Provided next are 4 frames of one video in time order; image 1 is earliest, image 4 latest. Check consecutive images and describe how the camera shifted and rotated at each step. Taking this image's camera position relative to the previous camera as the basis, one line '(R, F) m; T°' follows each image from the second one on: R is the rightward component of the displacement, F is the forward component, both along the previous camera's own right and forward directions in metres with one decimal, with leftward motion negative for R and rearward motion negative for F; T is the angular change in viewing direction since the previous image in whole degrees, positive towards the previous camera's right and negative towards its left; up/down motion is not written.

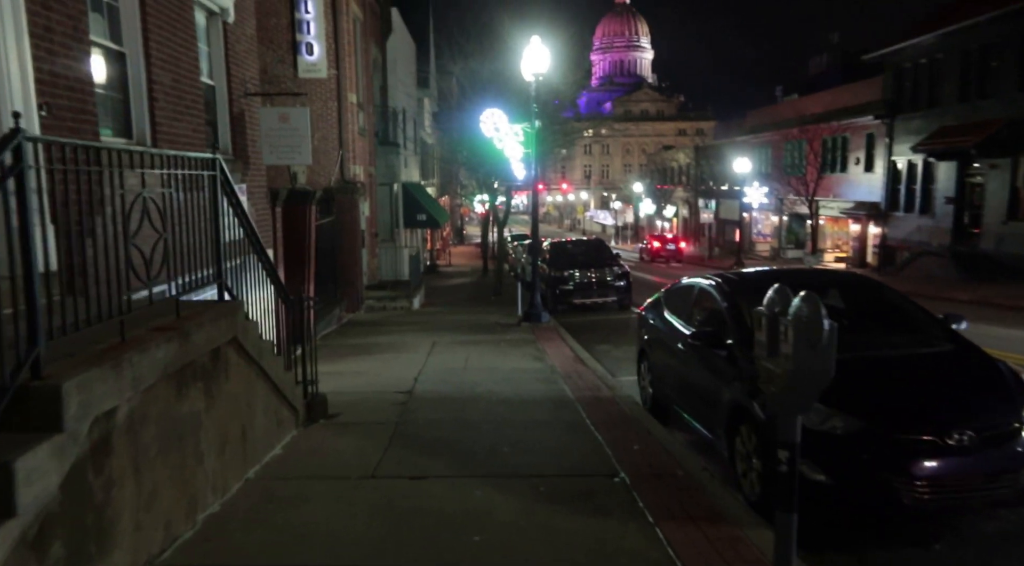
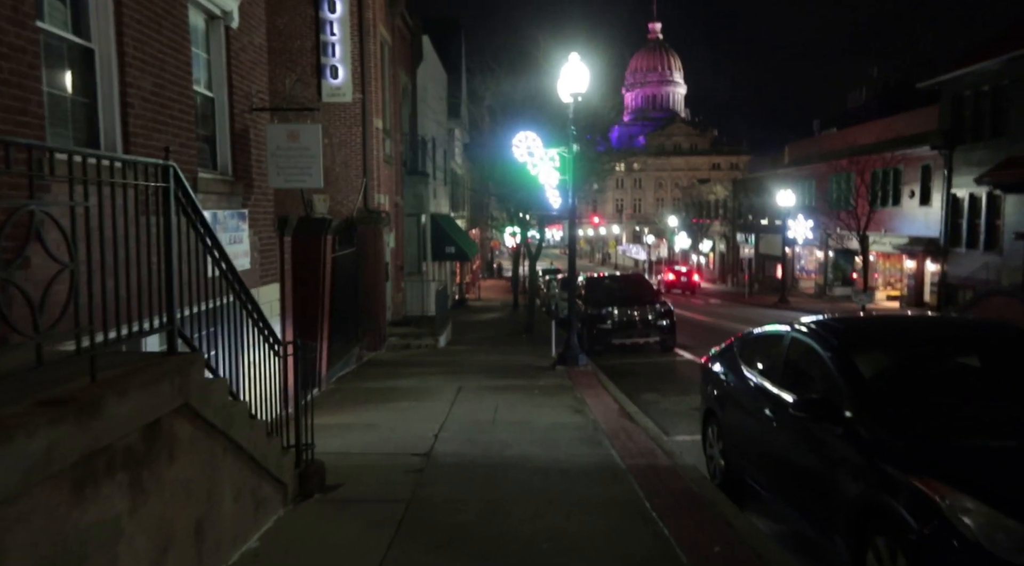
(-0.1, +1.5) m; -2°
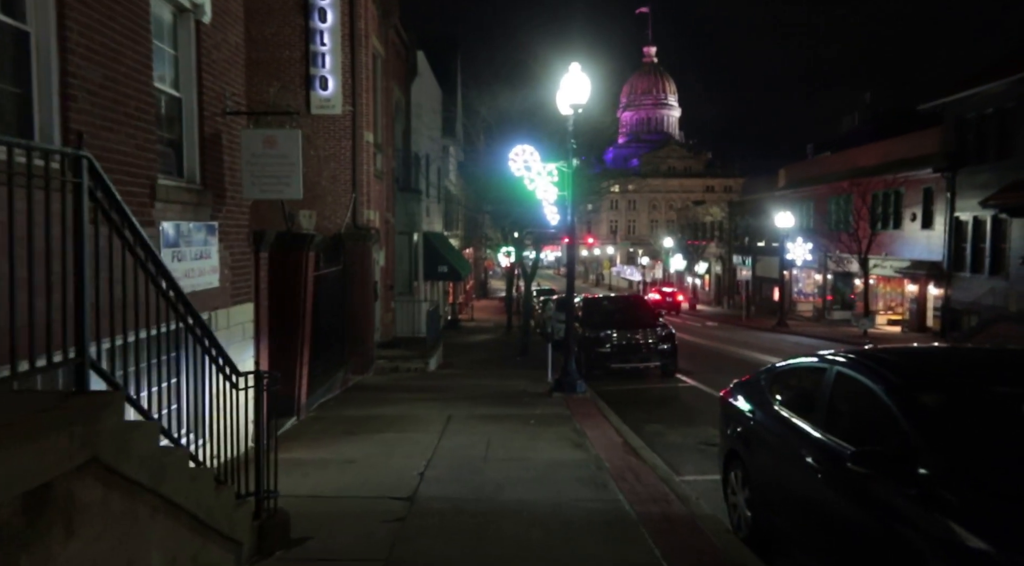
(0.0, +0.9) m; 0°
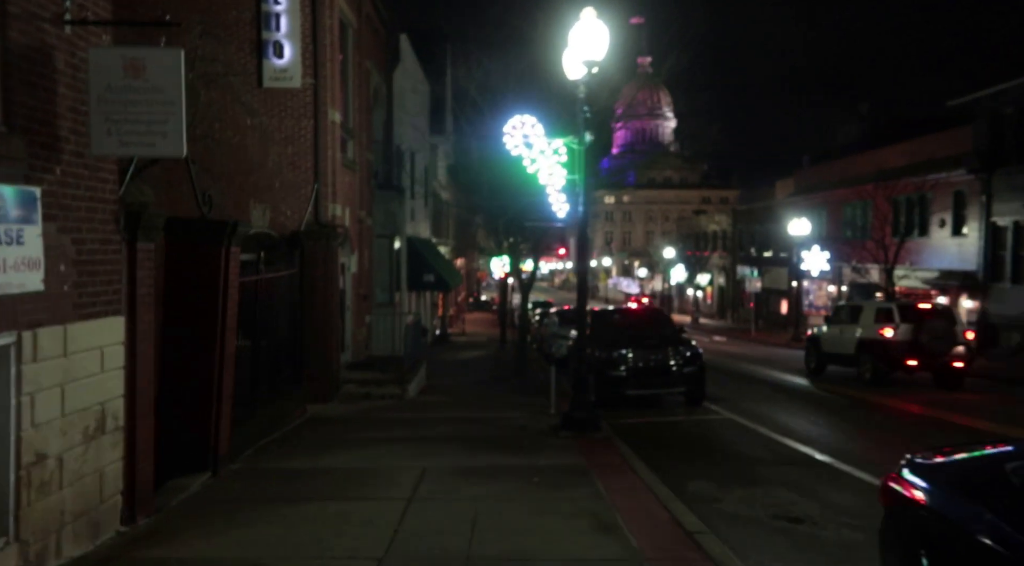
(0.0, +3.3) m; 0°
